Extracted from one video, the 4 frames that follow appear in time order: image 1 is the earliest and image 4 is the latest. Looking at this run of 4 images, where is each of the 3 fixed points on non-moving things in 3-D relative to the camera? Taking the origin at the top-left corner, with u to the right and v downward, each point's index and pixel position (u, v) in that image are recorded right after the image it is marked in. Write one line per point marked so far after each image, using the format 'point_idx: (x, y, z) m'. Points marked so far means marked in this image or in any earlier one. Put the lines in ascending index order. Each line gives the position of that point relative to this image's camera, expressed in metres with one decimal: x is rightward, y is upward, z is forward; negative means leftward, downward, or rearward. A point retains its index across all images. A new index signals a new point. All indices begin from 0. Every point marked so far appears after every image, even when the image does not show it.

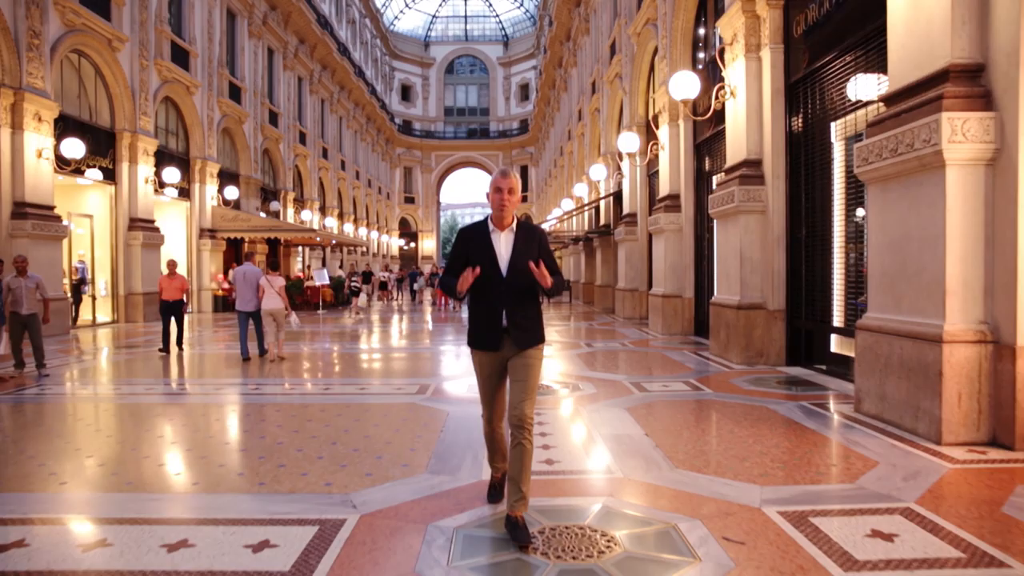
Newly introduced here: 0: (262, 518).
0: (-1.2, -1.1, +3.8) m
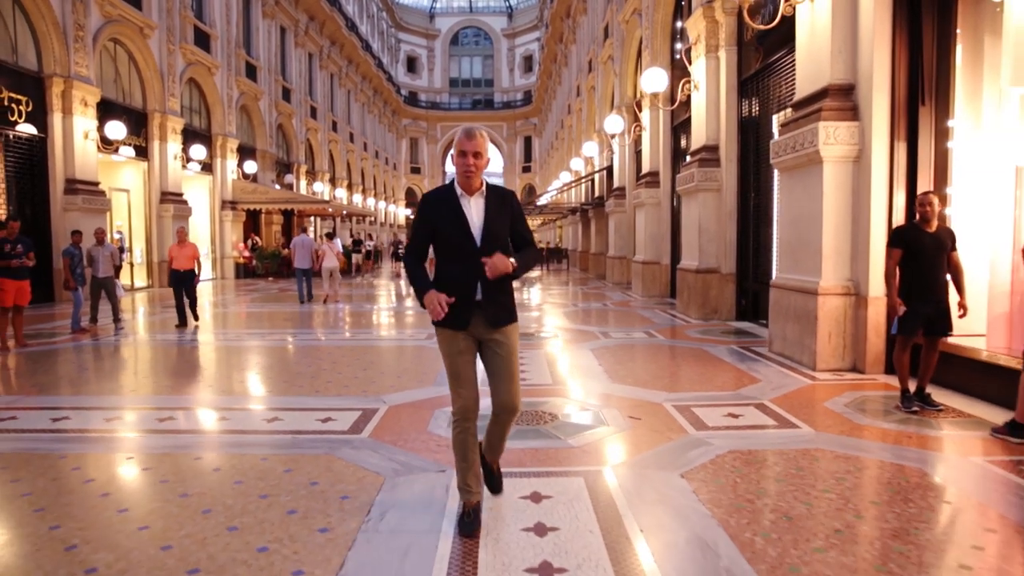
0: (-1.4, -0.9, +5.5) m
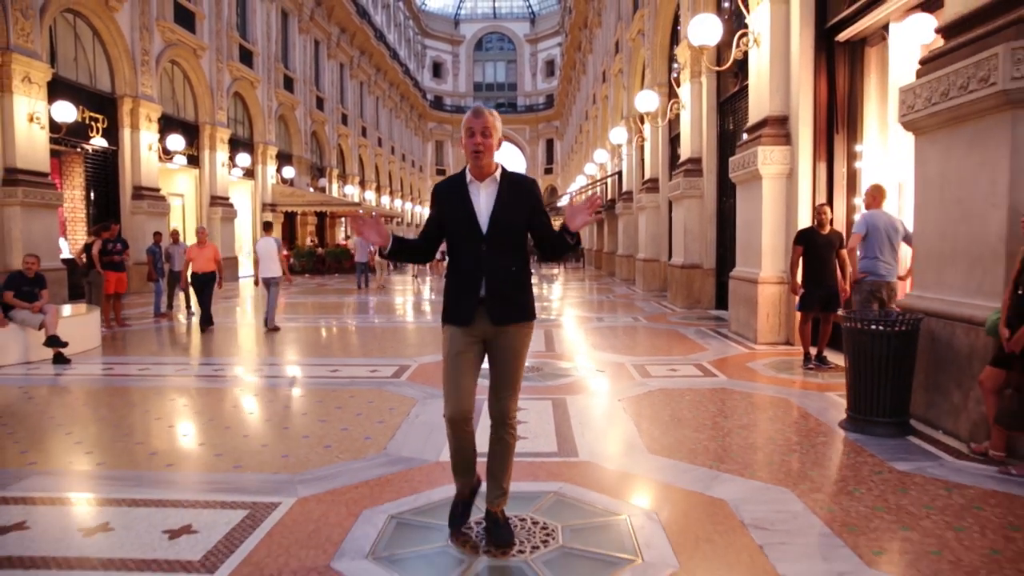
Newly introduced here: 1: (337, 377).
0: (-1.4, -0.7, +7.4) m
1: (-1.6, -0.8, +6.7) m
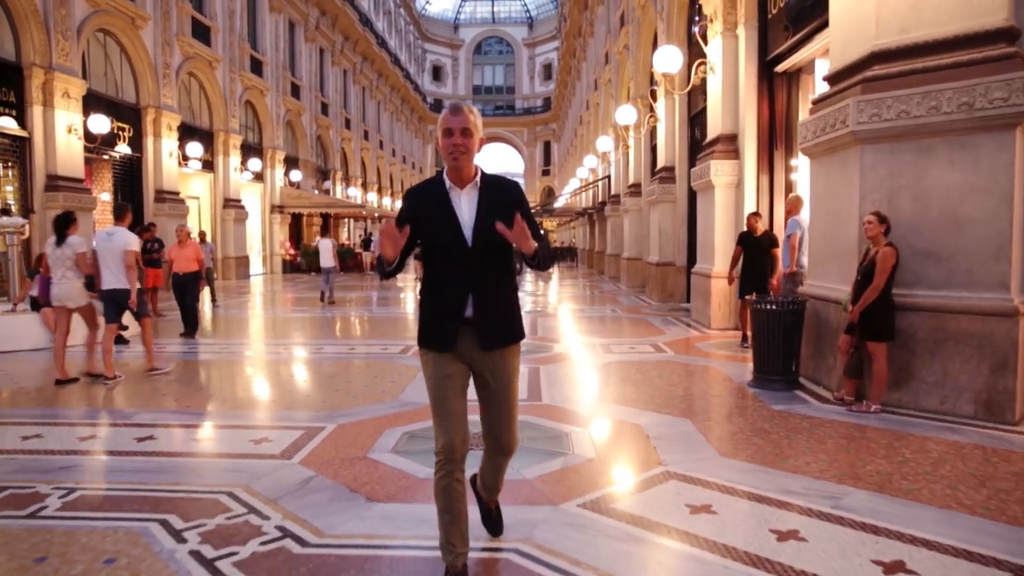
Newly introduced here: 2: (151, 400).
0: (-1.5, -0.7, +8.8) m
1: (-1.7, -0.7, +8.1) m
2: (-2.9, -0.9, +6.0) m
